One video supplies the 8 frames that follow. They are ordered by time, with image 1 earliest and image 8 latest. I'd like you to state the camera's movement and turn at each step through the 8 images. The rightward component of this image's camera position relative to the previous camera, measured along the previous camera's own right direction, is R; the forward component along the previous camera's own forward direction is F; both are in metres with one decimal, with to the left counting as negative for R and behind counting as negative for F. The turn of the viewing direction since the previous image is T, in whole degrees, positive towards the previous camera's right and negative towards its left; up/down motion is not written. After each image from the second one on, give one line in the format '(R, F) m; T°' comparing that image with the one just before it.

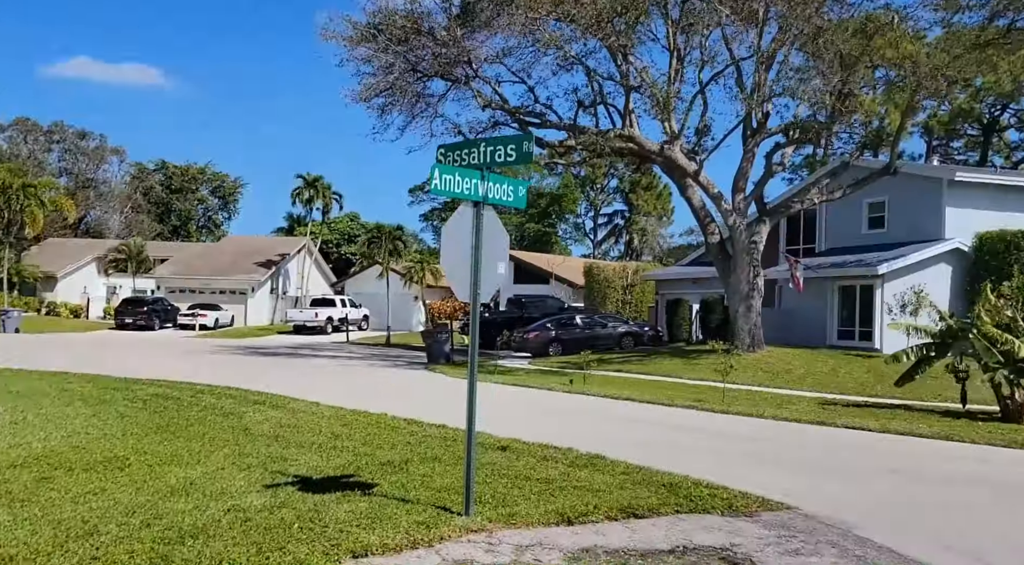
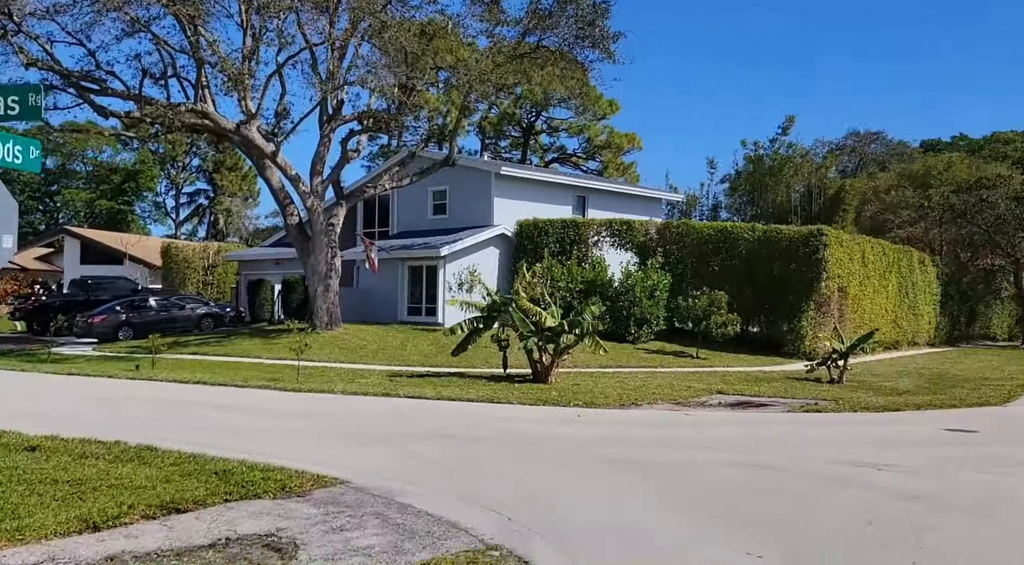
(+0.3, -0.4) m; +26°
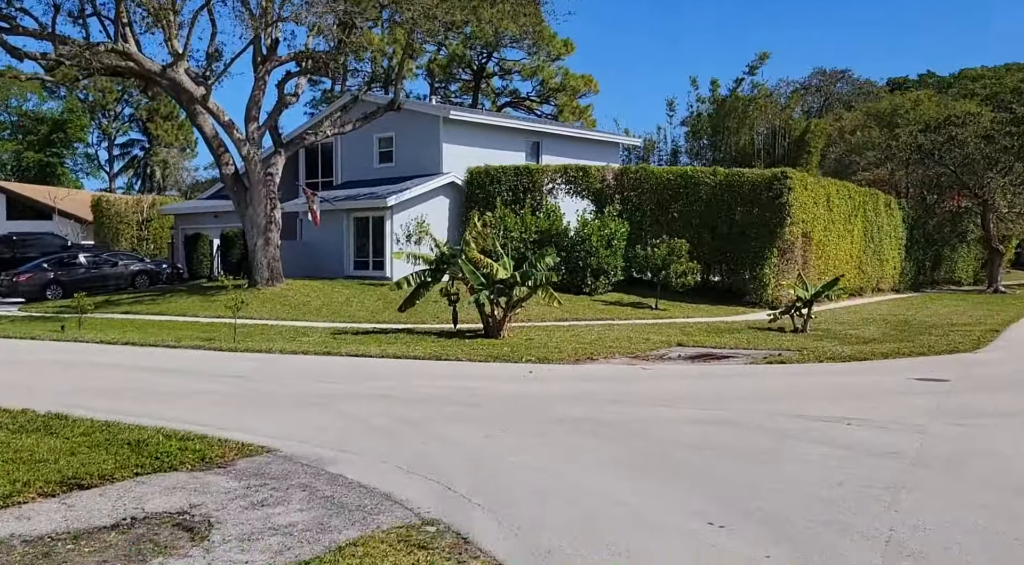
(+0.1, +0.6) m; +3°
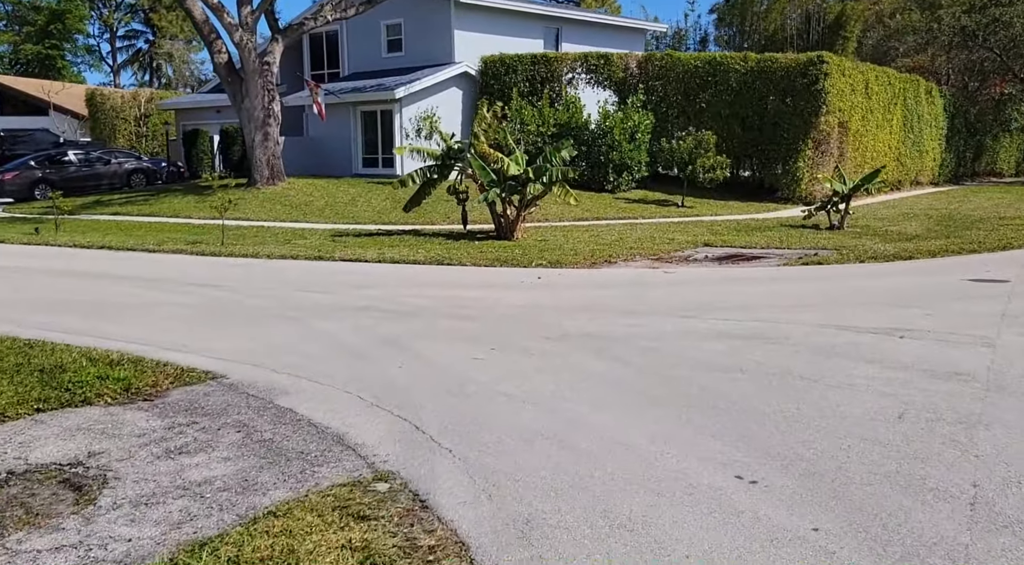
(+0.2, +1.2) m; -2°
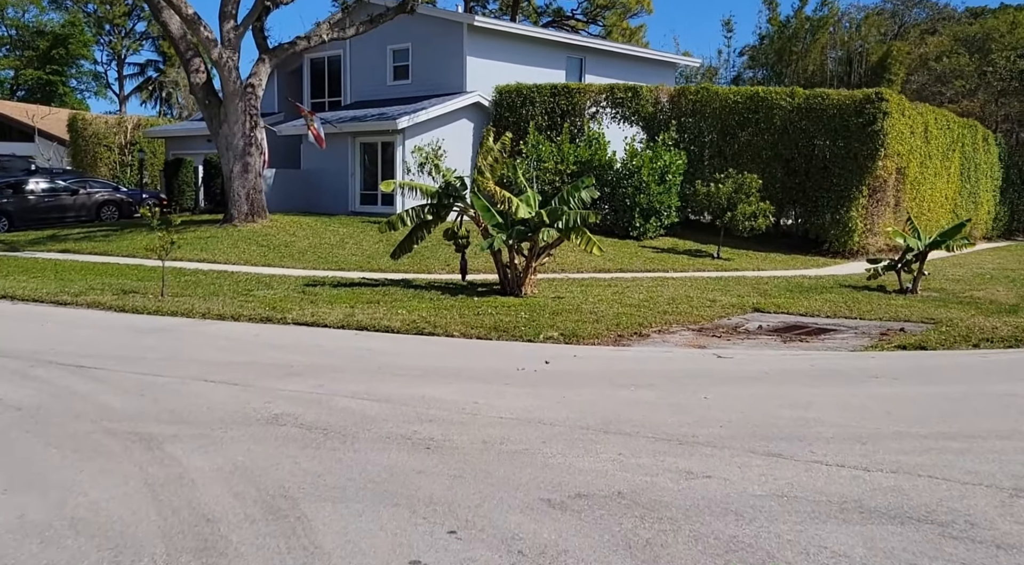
(+0.1, +2.8) m; -1°
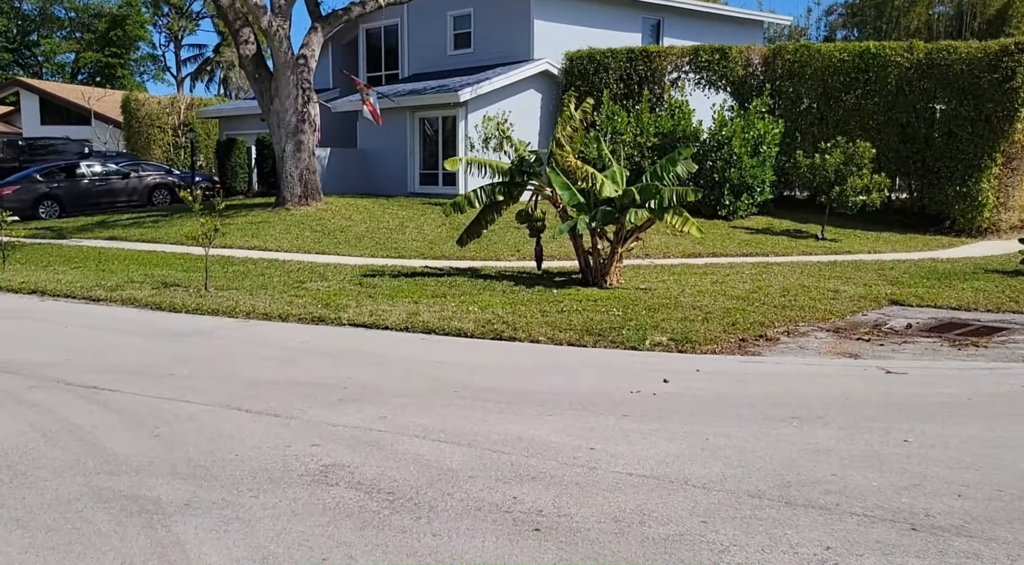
(-0.4, +1.6) m; -4°
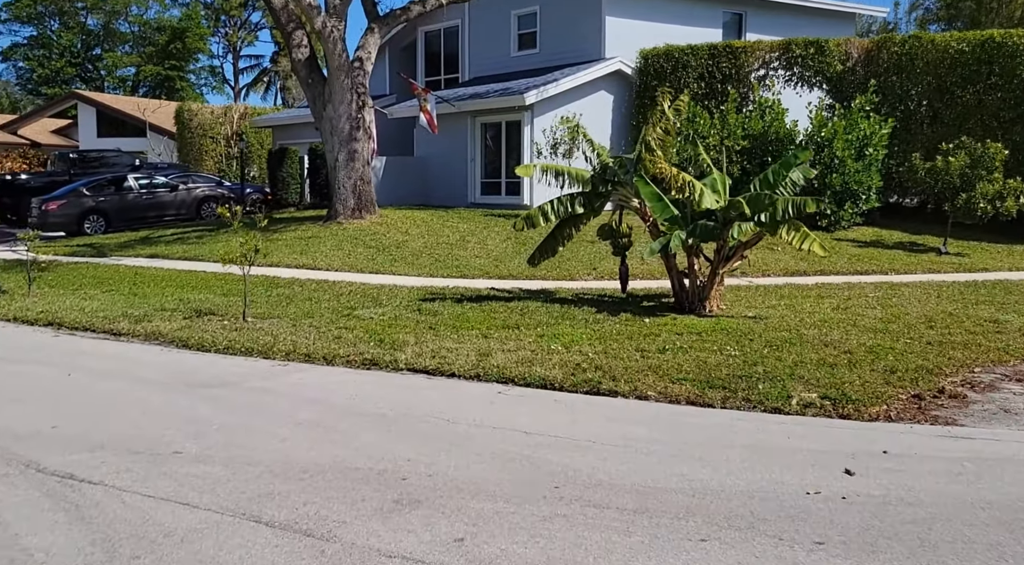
(-0.3, +1.6) m; -4°
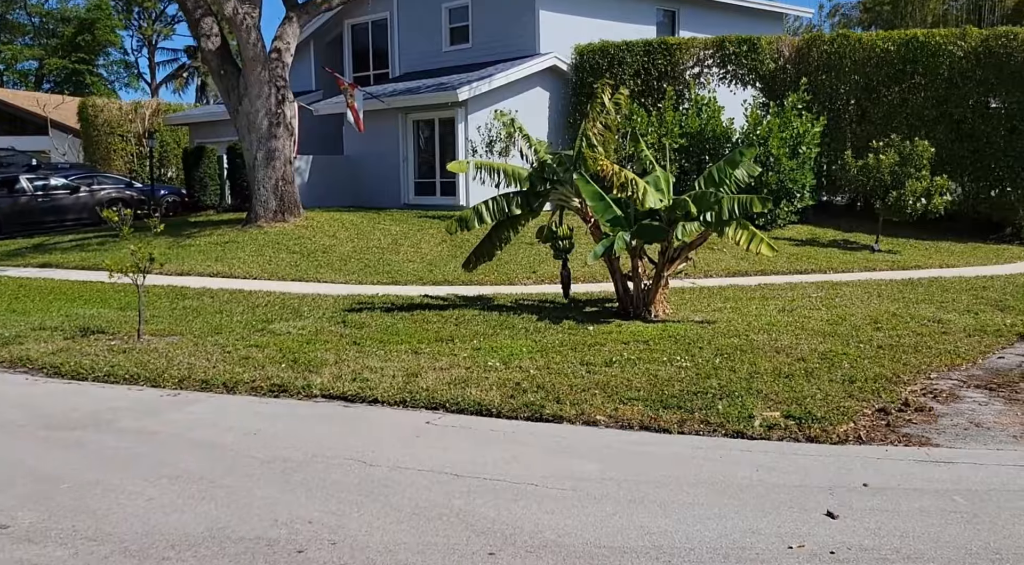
(+0.1, +0.7) m; +4°
